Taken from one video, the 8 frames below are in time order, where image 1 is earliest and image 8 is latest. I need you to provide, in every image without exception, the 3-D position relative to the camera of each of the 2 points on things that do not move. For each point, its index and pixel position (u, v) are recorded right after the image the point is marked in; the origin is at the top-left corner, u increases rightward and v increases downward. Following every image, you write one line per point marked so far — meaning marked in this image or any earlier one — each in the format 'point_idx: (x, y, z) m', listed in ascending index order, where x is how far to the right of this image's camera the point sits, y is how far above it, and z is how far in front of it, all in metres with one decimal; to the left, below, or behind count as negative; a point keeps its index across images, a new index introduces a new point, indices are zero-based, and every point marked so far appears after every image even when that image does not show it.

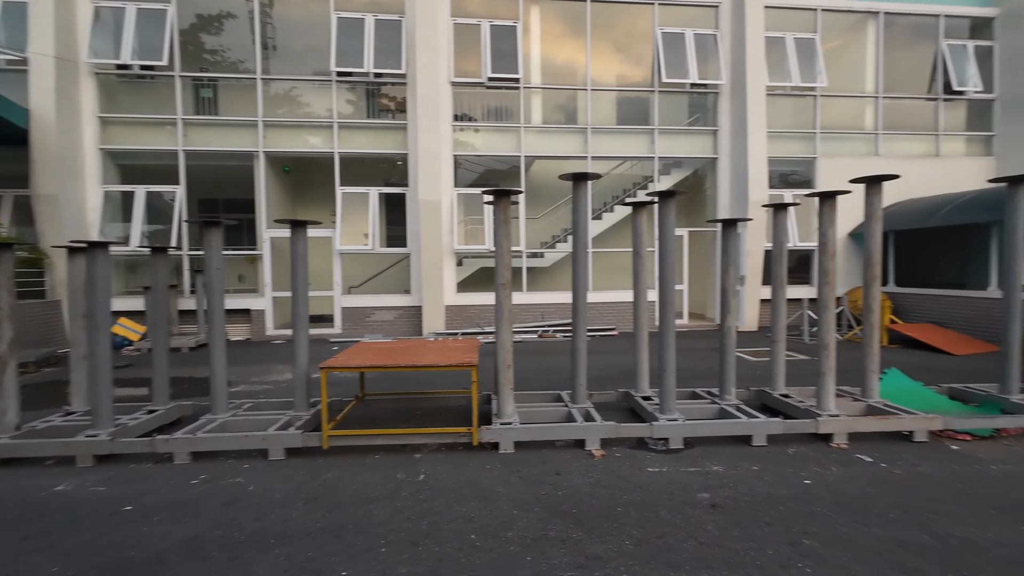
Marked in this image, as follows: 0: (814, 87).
0: (+6.9, +4.6, +11.0) m
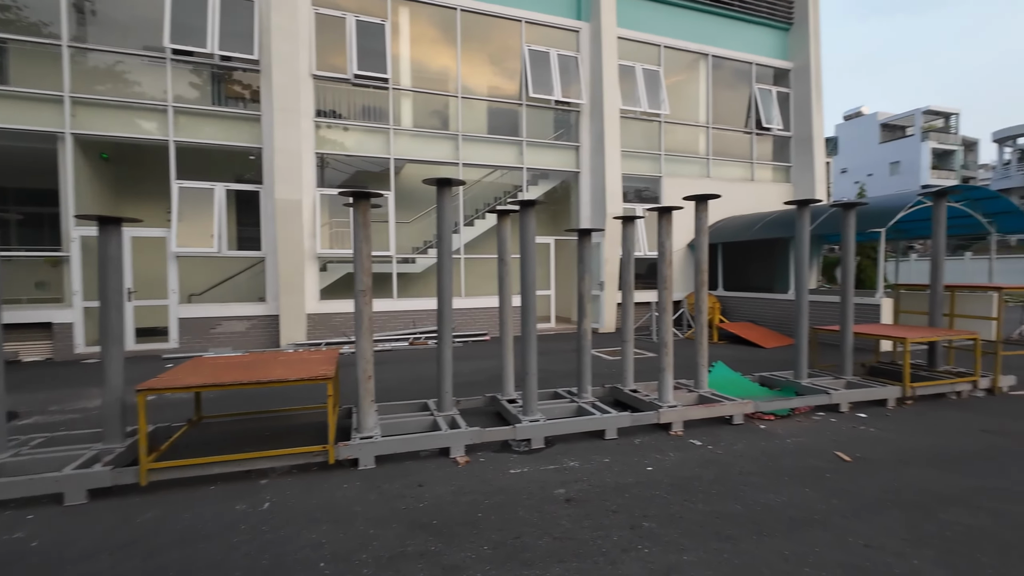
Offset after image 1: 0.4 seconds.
0: (+3.8, +4.5, +12.4) m
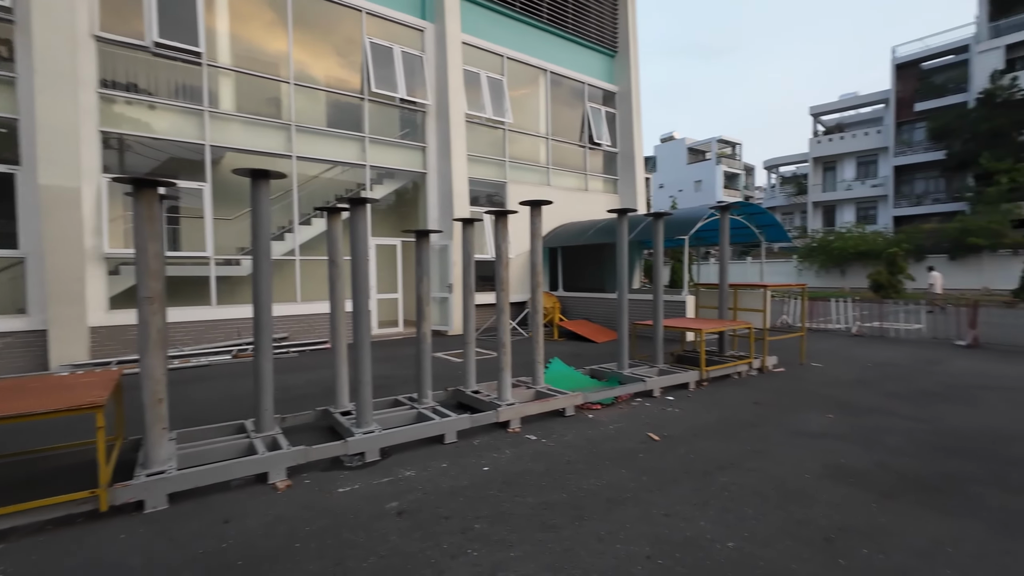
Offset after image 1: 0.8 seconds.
0: (-0.3, +4.5, +12.9) m
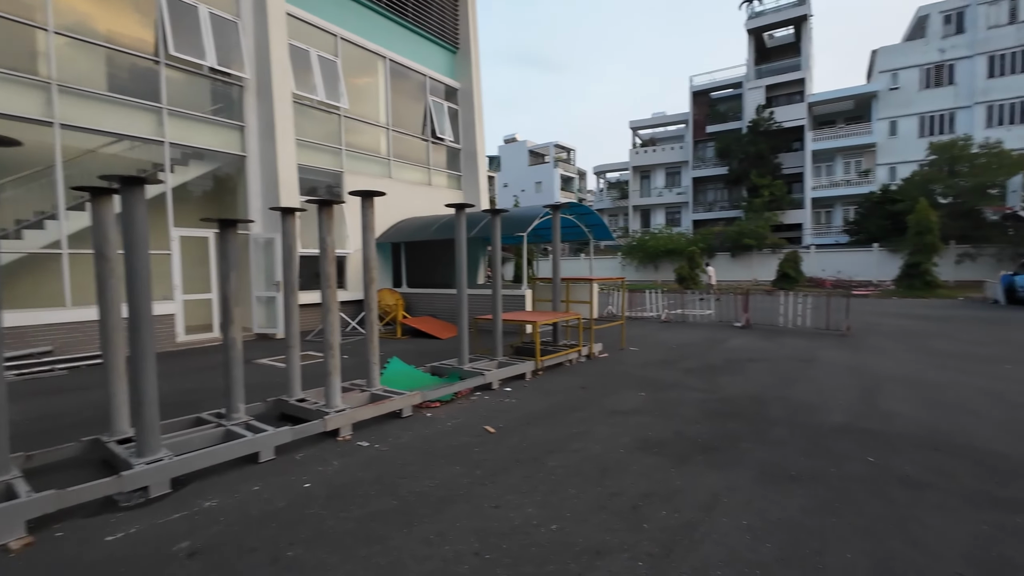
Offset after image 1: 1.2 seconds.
0: (-4.3, +4.5, +12.0) m
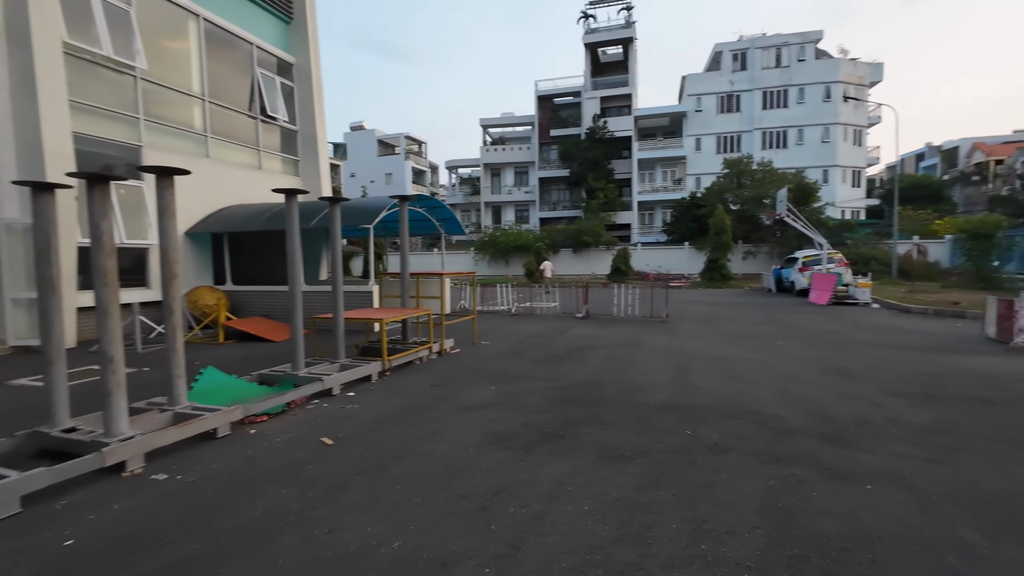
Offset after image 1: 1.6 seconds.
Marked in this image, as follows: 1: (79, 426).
0: (-7.8, +4.6, +9.9) m
1: (-3.6, -1.1, +4.0) m
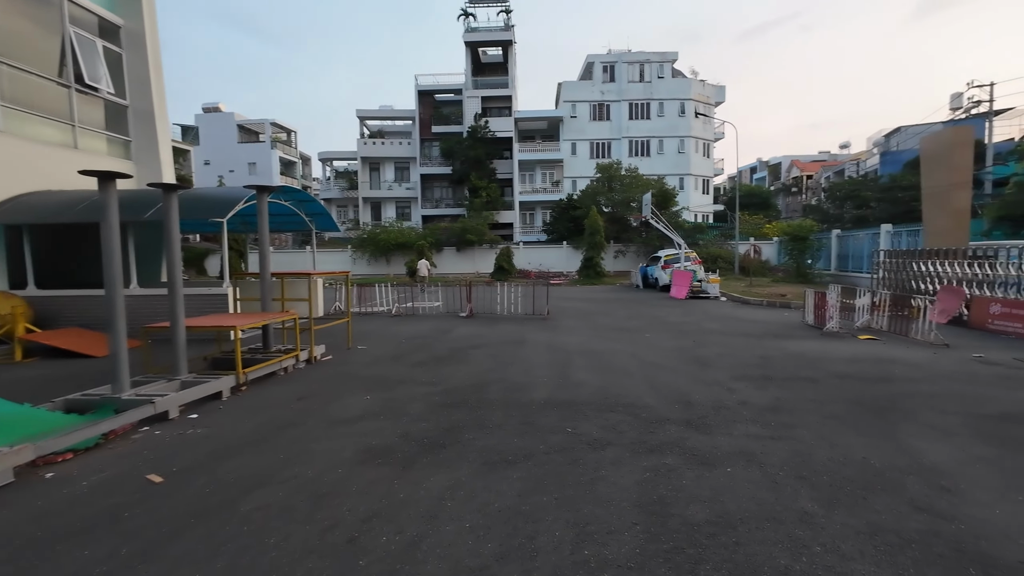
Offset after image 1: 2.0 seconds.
0: (-10.0, +4.4, +7.5) m
1: (-4.5, -1.2, +2.8) m
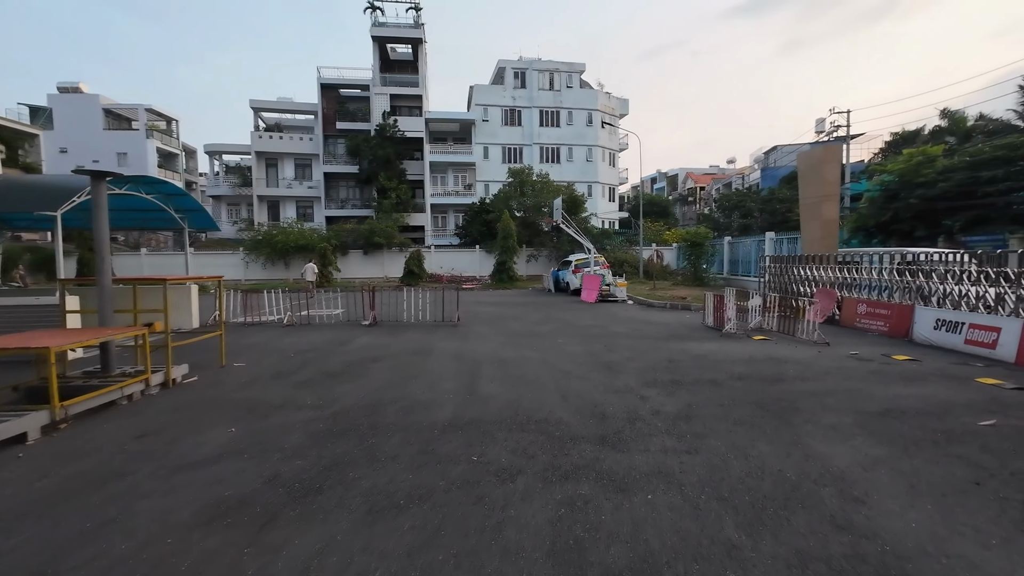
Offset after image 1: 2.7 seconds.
0: (-11.2, +4.3, +5.0) m
1: (-5.0, -1.3, +1.3) m
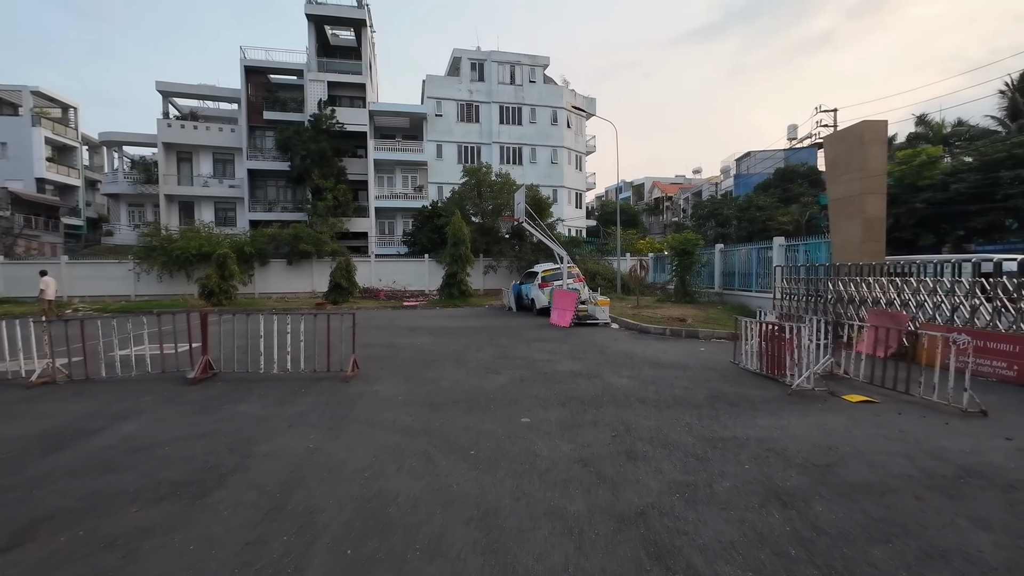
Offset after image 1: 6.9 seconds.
0: (-11.7, +4.0, -0.9) m
1: (-5.1, -1.4, -4.2) m
